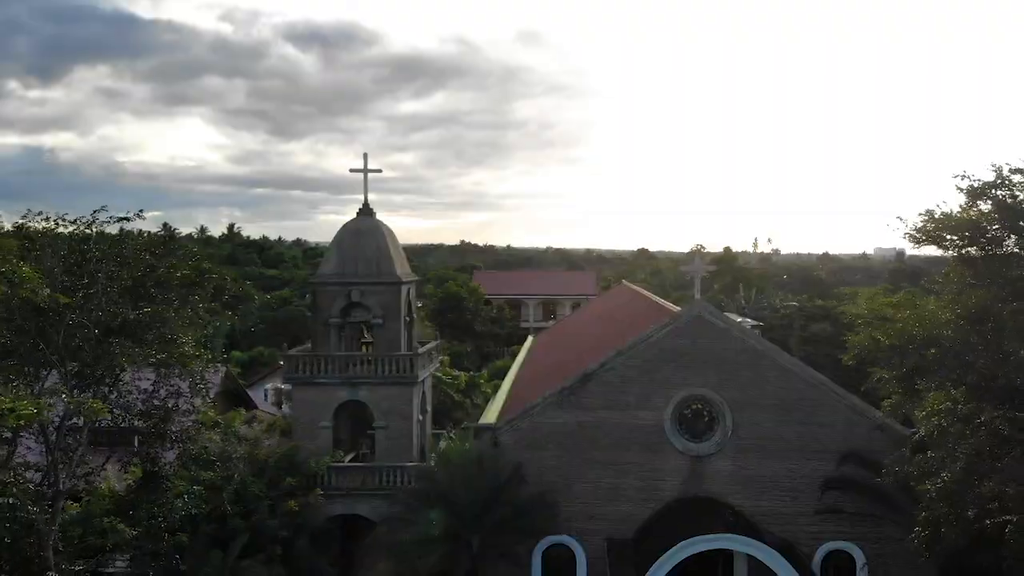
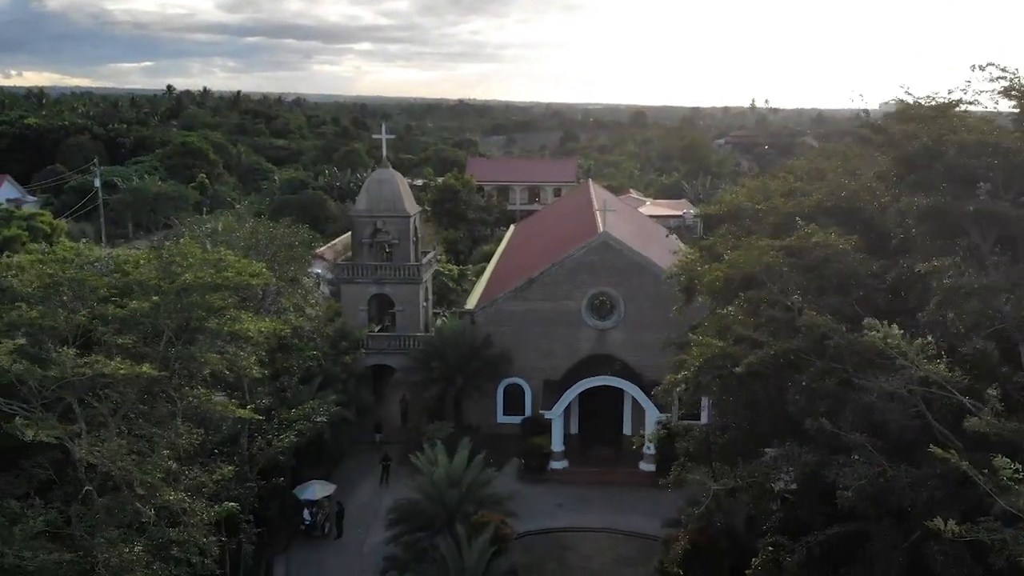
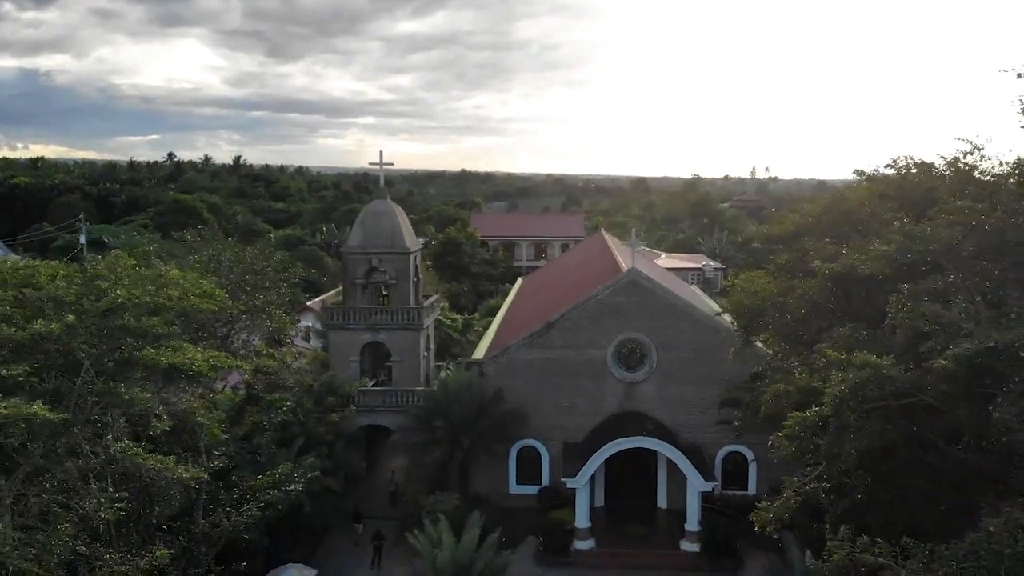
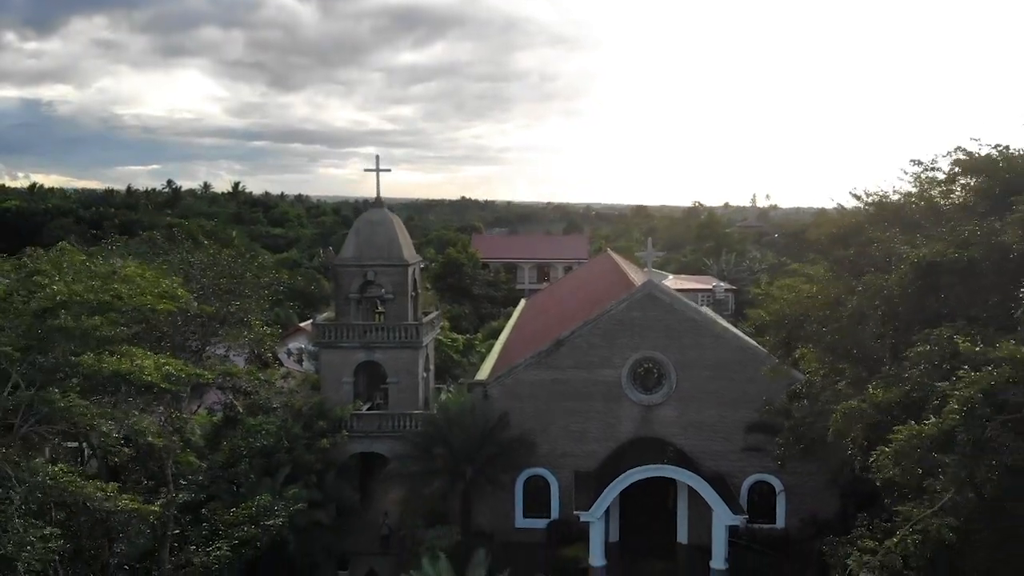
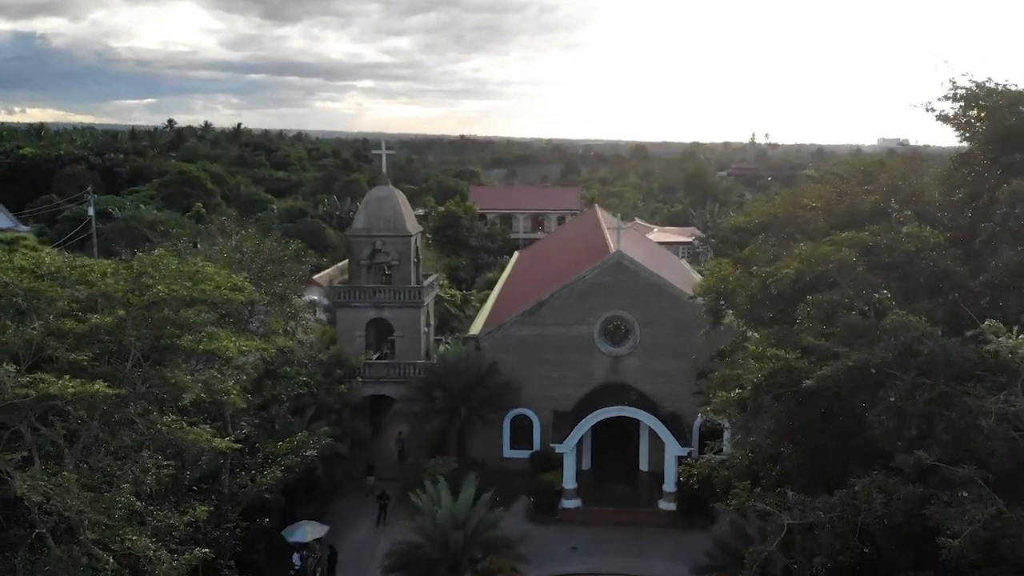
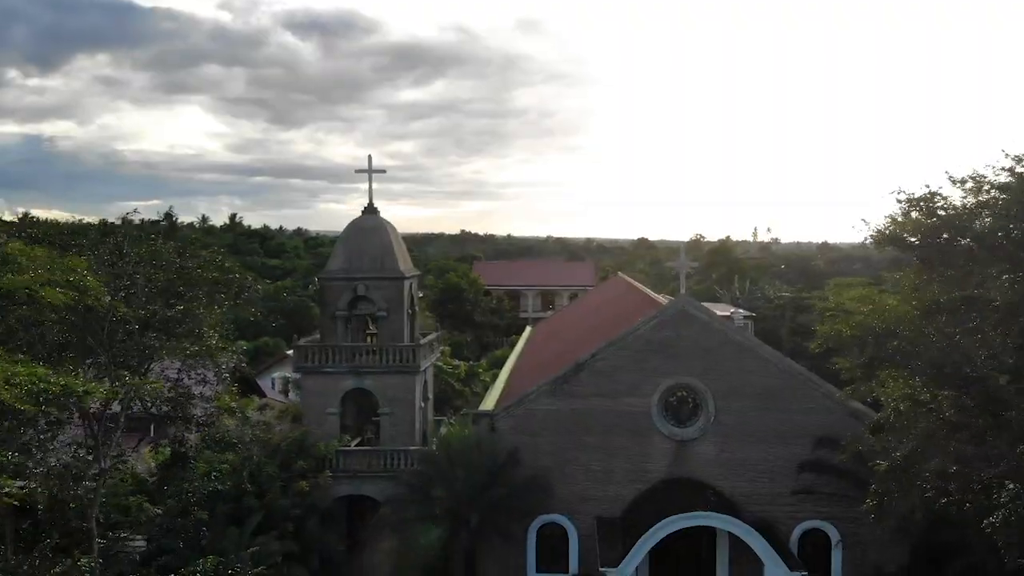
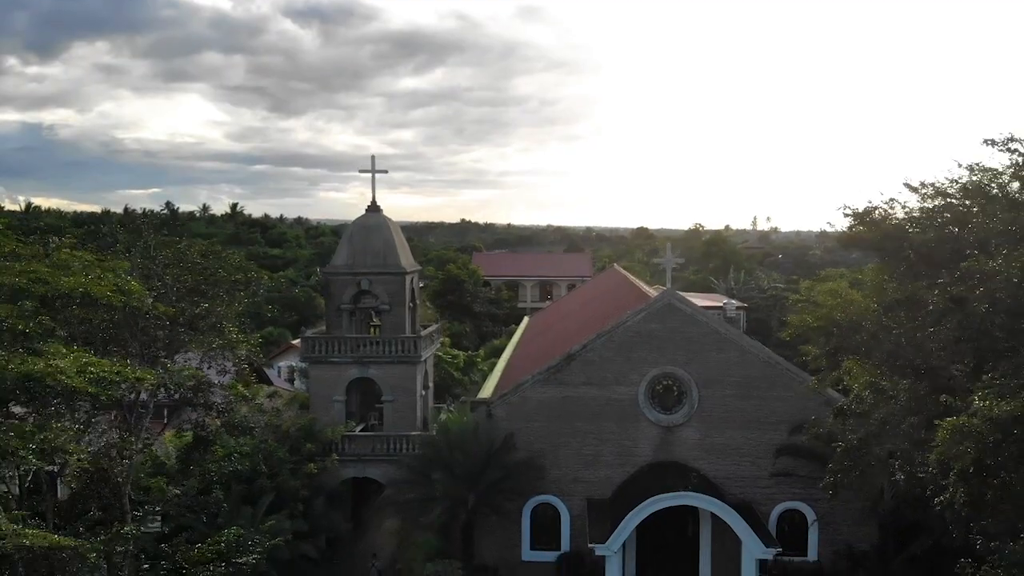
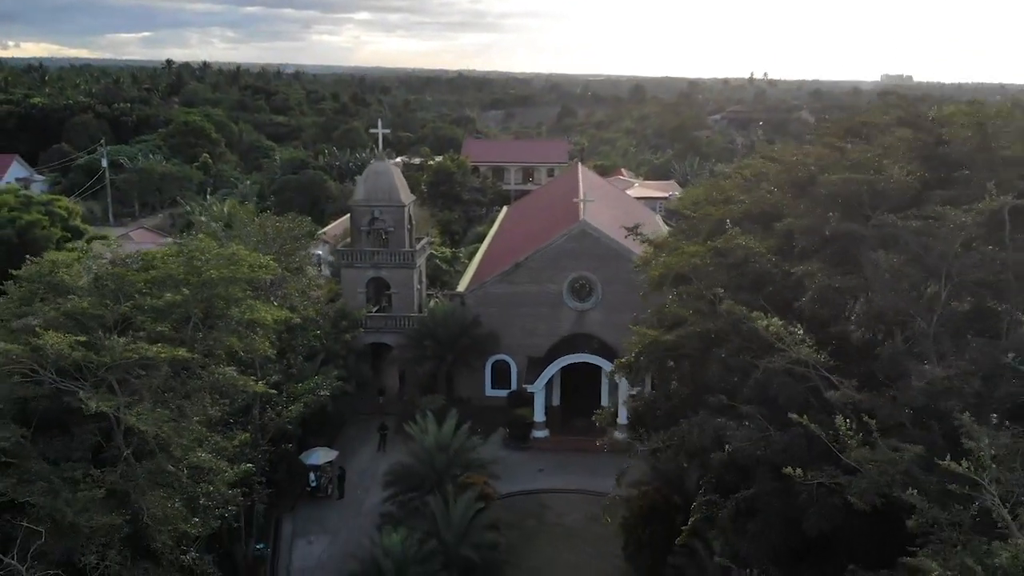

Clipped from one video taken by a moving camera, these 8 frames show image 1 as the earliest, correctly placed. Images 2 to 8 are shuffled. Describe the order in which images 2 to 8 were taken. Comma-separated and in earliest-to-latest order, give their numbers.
6, 7, 4, 3, 5, 2, 8
